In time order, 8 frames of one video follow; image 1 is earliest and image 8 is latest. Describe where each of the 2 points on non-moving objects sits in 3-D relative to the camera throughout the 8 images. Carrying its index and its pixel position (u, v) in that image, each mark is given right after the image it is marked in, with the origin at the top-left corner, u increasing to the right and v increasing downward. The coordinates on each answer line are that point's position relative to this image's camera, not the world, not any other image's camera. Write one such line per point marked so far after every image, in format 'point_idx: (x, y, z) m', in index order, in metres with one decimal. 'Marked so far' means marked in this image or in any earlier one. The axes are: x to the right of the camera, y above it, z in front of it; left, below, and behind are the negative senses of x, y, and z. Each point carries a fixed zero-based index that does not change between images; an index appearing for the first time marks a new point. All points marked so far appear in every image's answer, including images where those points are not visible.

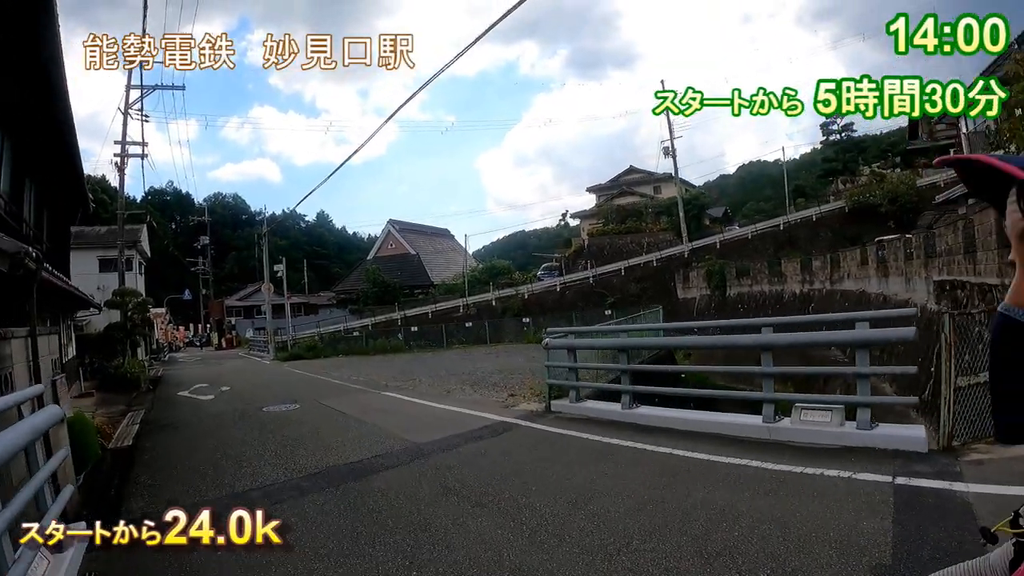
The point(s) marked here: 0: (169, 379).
0: (-10.5, -2.8, +18.7) m
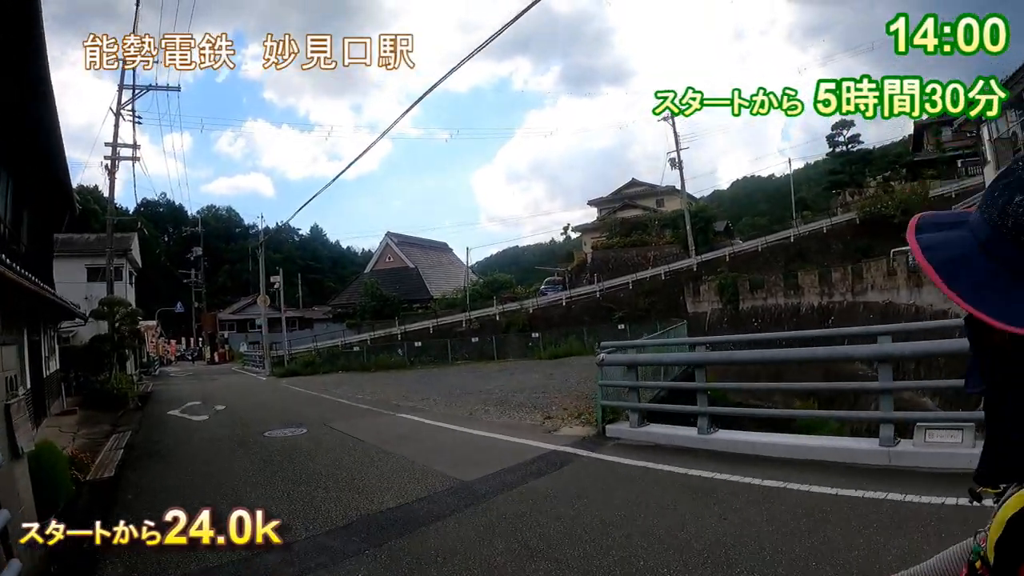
0: (-10.3, -3.2, +17.8) m
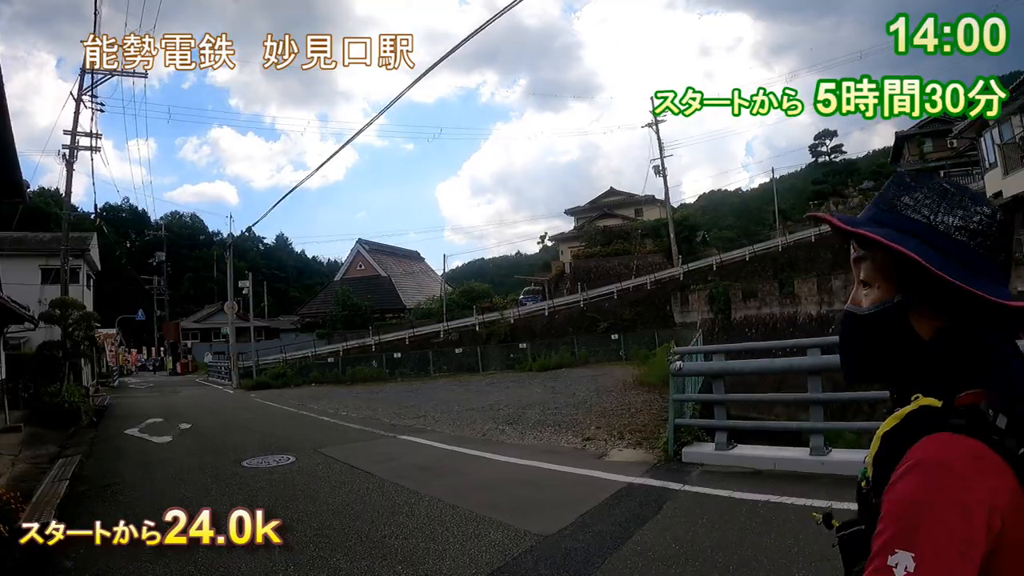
0: (-10.6, -3.3, +16.2) m
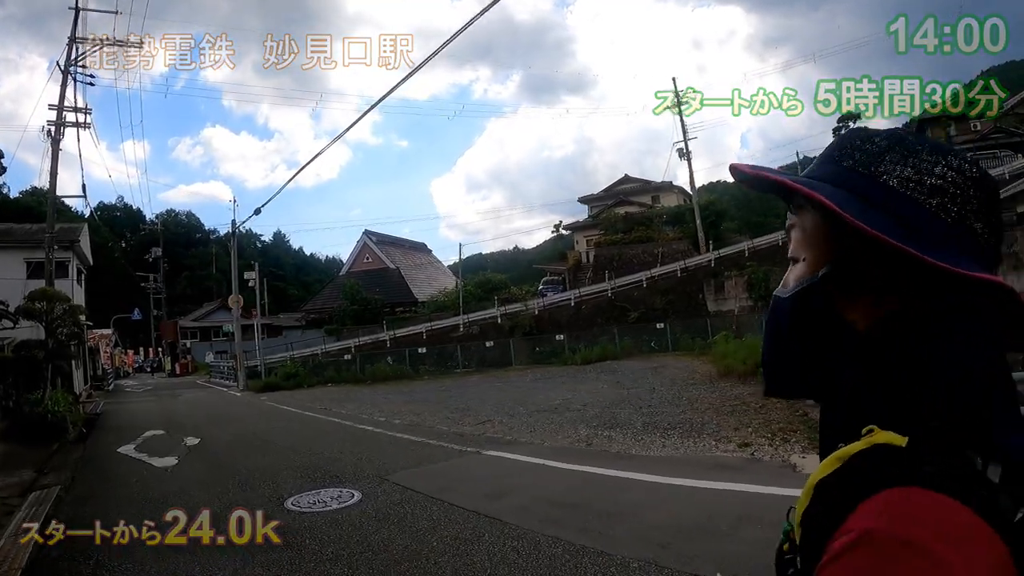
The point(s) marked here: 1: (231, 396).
0: (-9.8, -3.2, +14.8) m
1: (-8.1, -3.2, +17.8) m
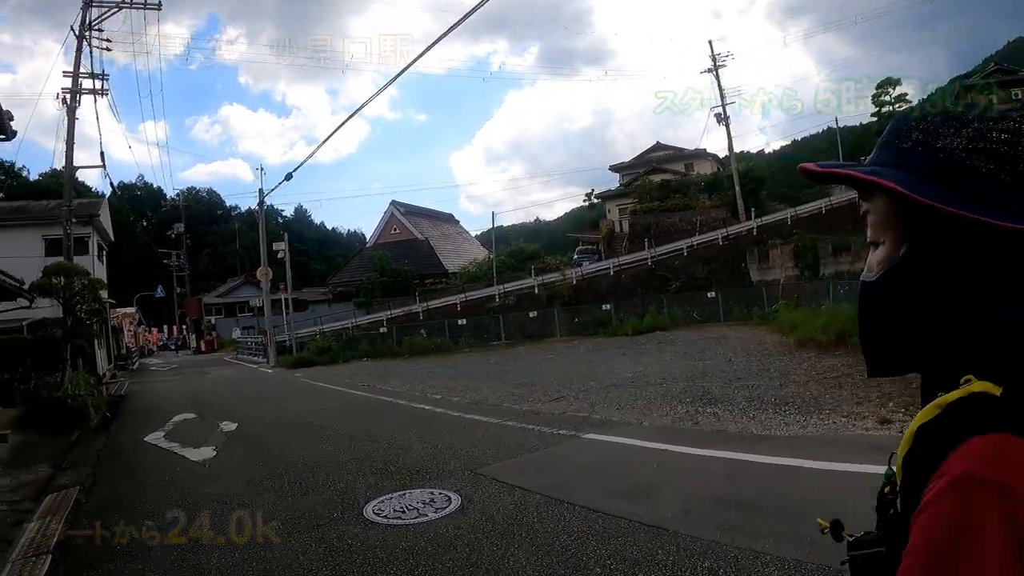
0: (-8.8, -2.6, +14.3) m
1: (-7.0, -2.4, +17.3) m
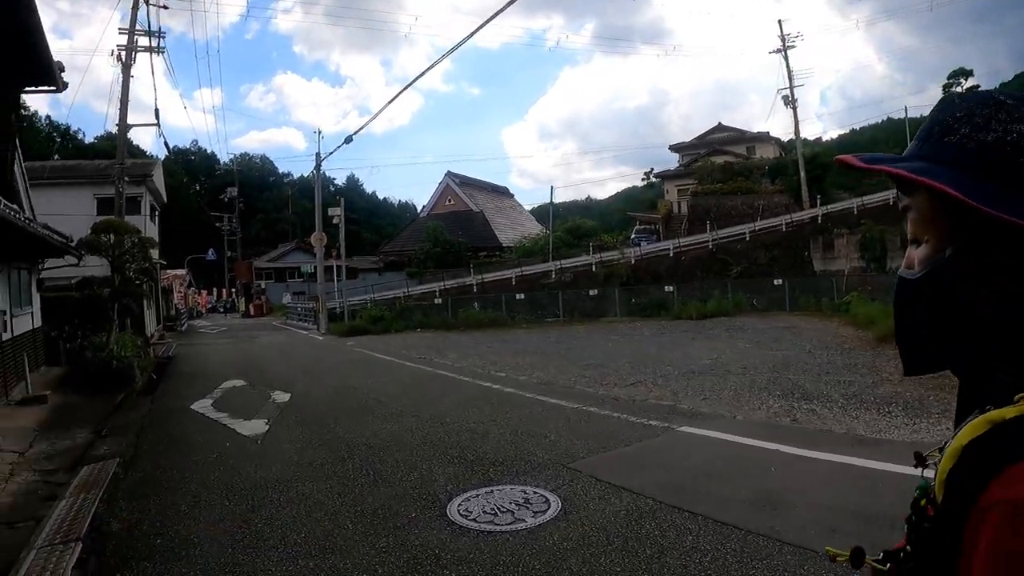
0: (-7.5, -1.6, +14.4) m
1: (-5.5, -1.4, +17.2) m
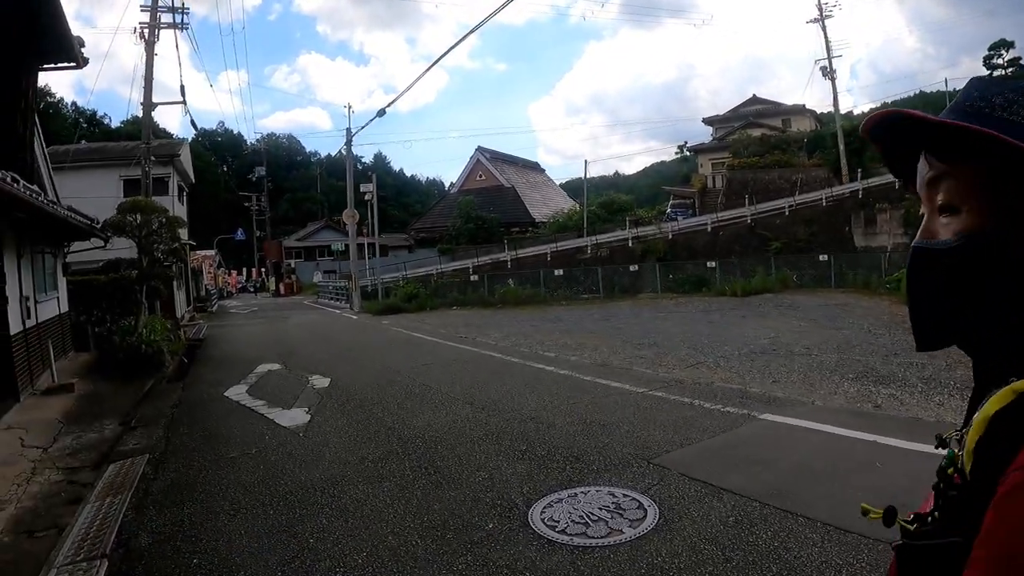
0: (-6.6, -1.1, +14.3) m
1: (-4.5, -0.8, +17.0) m
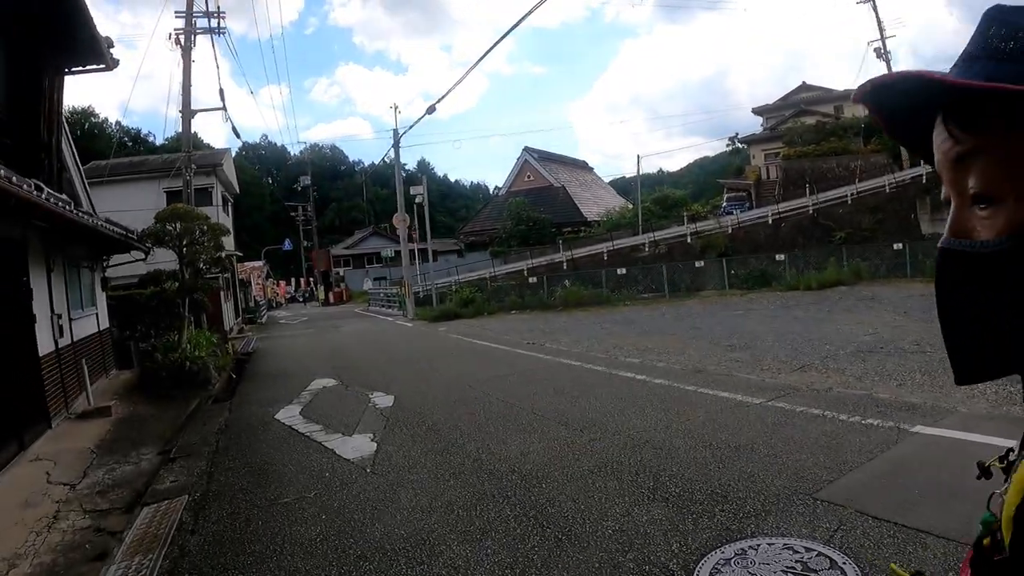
0: (-5.3, -1.4, +14.0) m
1: (-3.0, -1.0, +16.5) m
